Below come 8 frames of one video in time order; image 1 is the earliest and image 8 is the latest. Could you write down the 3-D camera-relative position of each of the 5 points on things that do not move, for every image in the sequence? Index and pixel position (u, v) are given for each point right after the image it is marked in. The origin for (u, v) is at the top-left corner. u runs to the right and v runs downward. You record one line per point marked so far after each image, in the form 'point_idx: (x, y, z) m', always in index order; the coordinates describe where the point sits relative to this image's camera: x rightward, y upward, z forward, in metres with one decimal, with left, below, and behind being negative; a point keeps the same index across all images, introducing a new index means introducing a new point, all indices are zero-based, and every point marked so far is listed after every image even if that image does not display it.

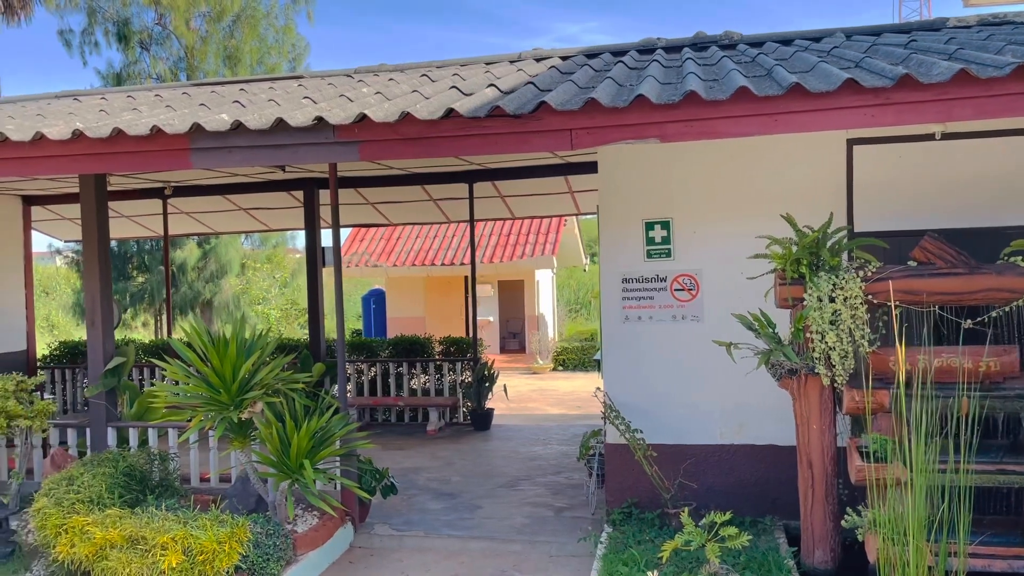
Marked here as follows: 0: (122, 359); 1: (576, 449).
0: (-2.6, -0.5, +5.7) m
1: (+0.6, -1.5, +7.7) m
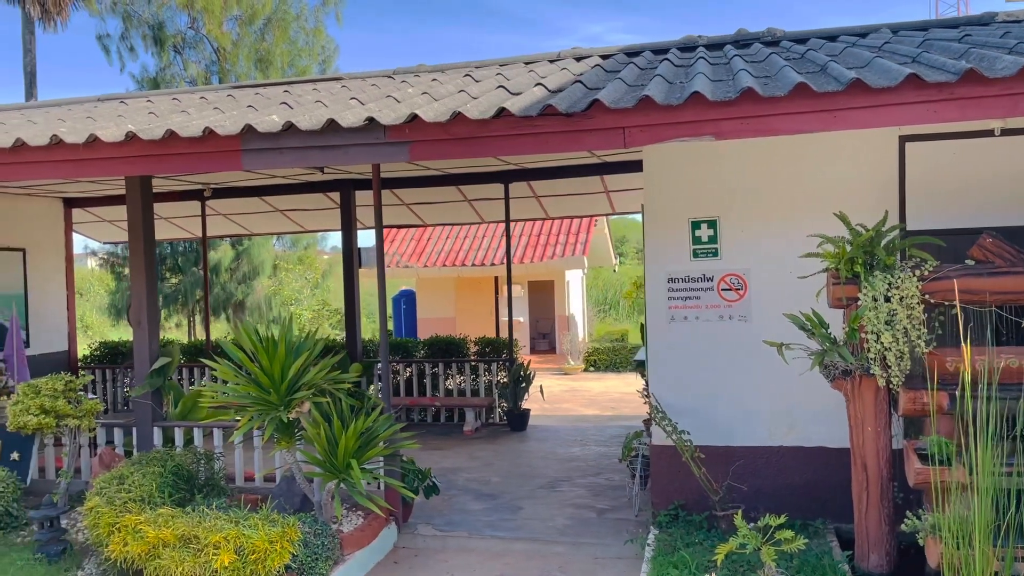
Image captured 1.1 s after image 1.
0: (-2.3, -0.5, +5.8) m
1: (+0.9, -1.5, +7.6) m
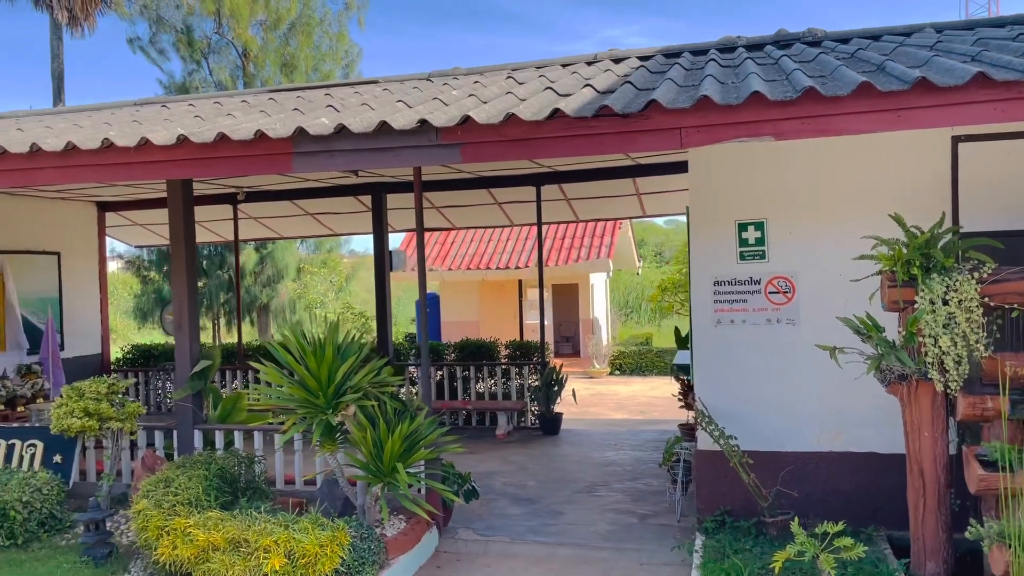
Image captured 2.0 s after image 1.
0: (-2.1, -0.5, +5.8) m
1: (+1.2, -1.5, +7.6) m
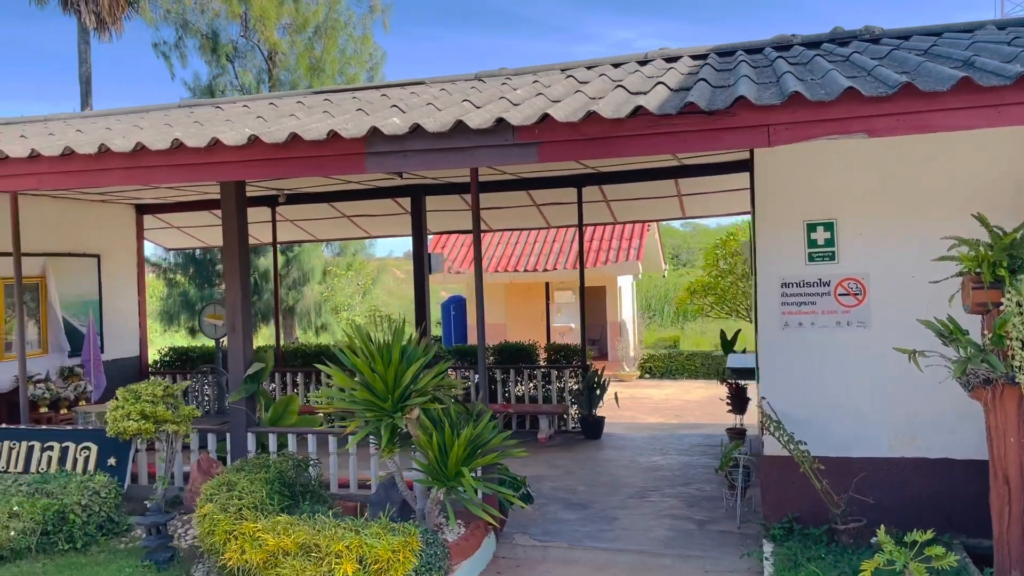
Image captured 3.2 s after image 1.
0: (-1.7, -0.5, +5.7) m
1: (+1.6, -1.5, +7.5) m
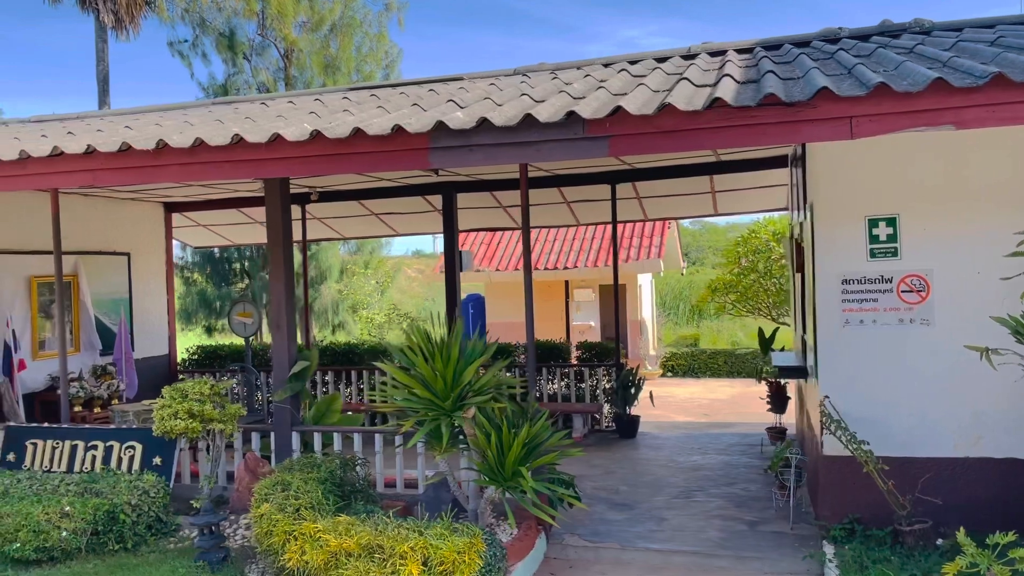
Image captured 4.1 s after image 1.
0: (-1.4, -0.5, +5.7) m
1: (+2.0, -1.5, +7.4) m
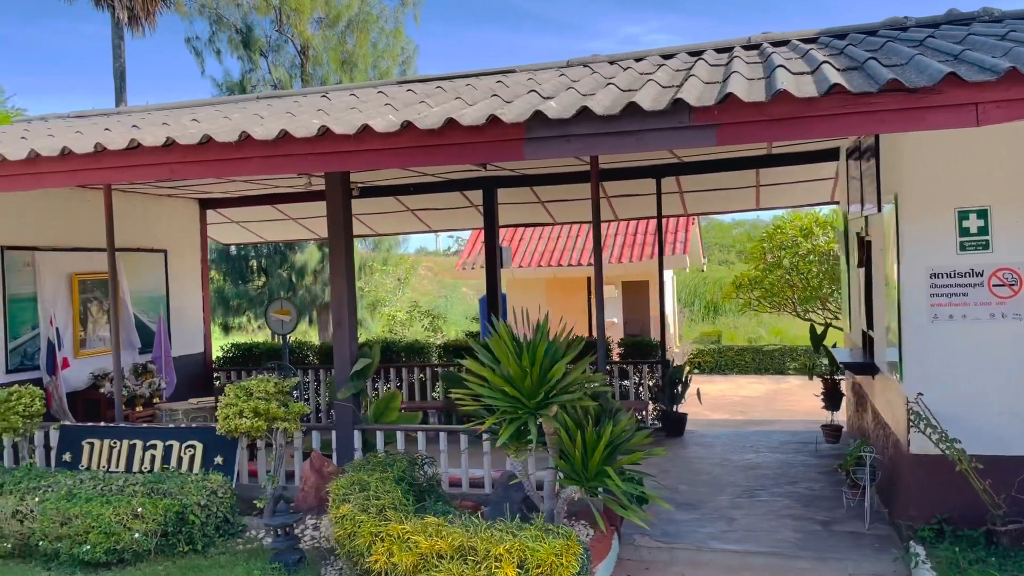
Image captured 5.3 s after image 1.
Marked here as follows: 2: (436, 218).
0: (-1.0, -0.5, +5.6) m
1: (+2.4, -1.4, +7.3) m
2: (-1.0, +0.9, +10.8) m
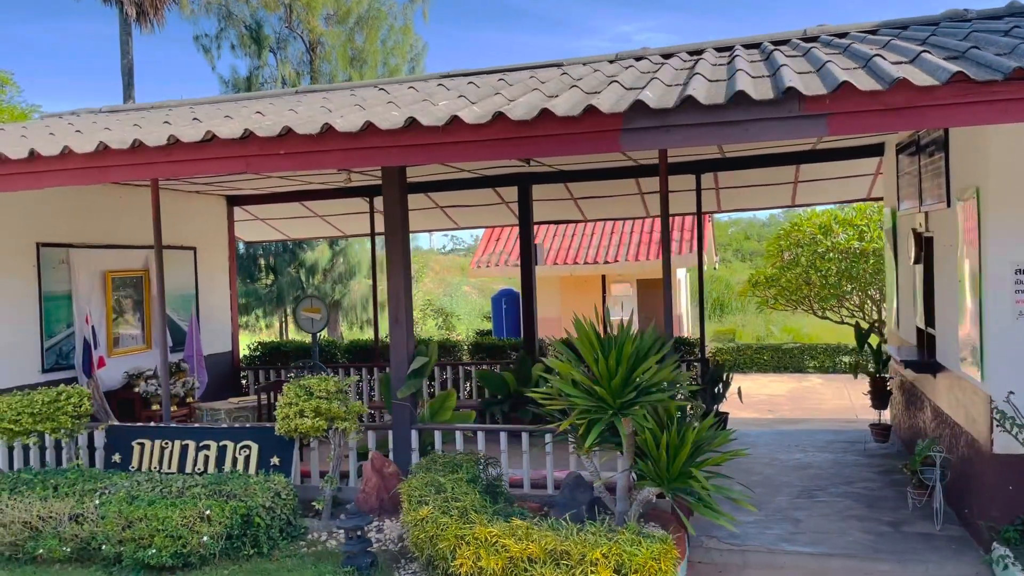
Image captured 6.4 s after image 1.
0: (-0.6, -0.5, +5.5) m
1: (+2.8, -1.4, +7.2) m
2: (-0.6, +0.9, +10.7) m
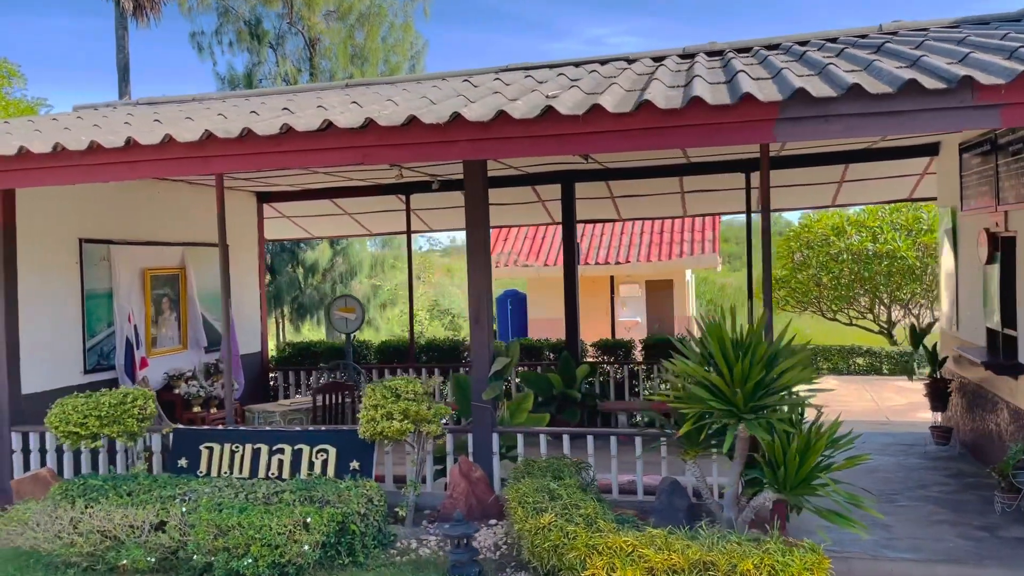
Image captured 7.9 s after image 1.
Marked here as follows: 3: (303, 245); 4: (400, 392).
0: (0.0, -0.5, +5.3) m
1: (+3.3, -1.4, +7.1) m
2: (-0.2, +0.9, +10.5) m
3: (-3.7, +0.8, +15.8) m
4: (-0.6, -0.6, +4.8) m
